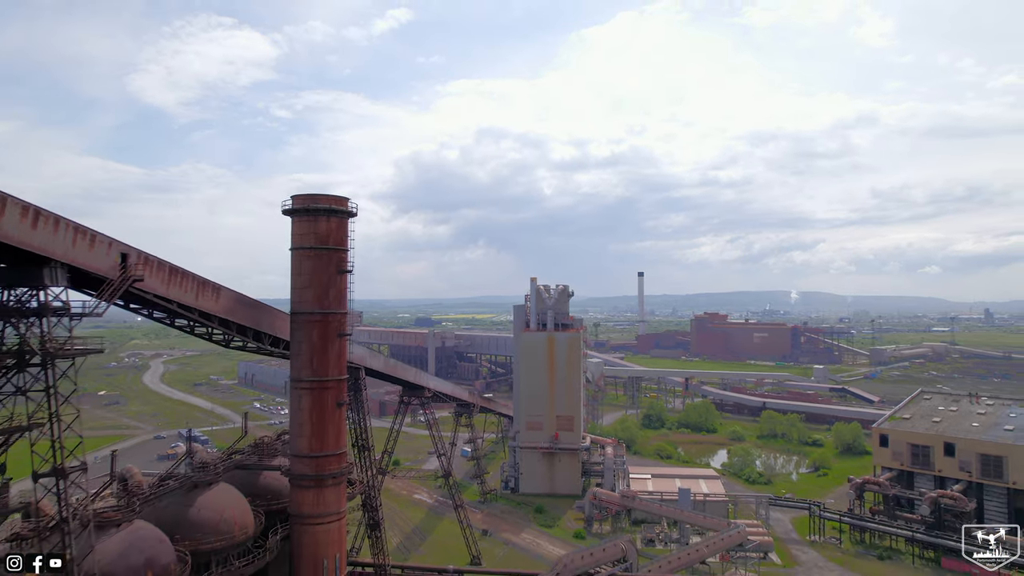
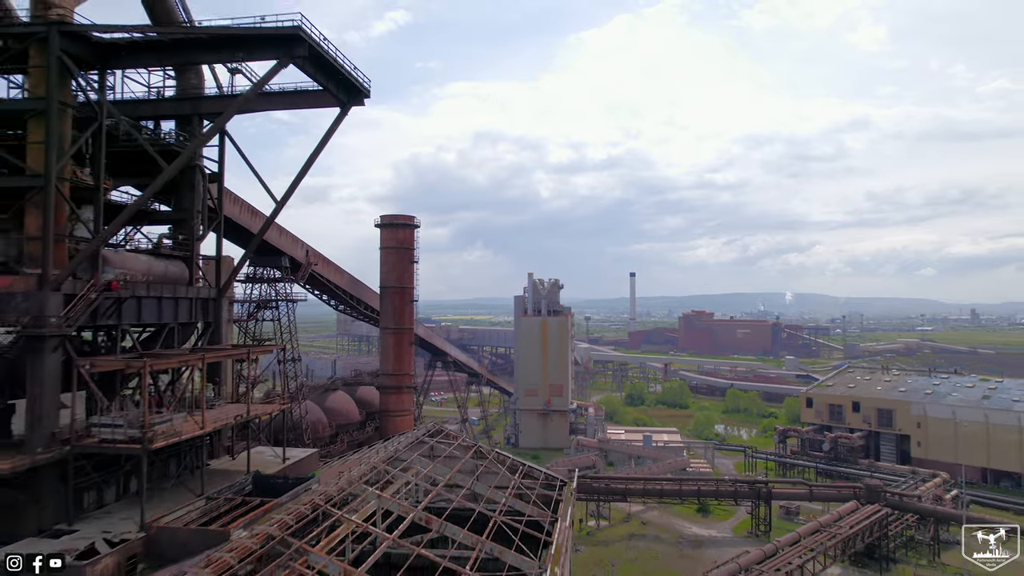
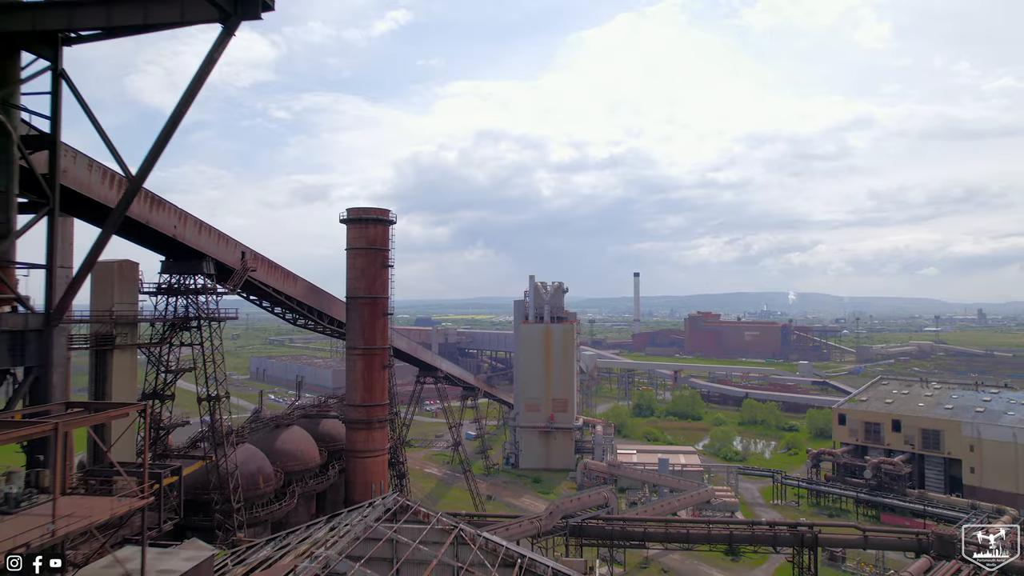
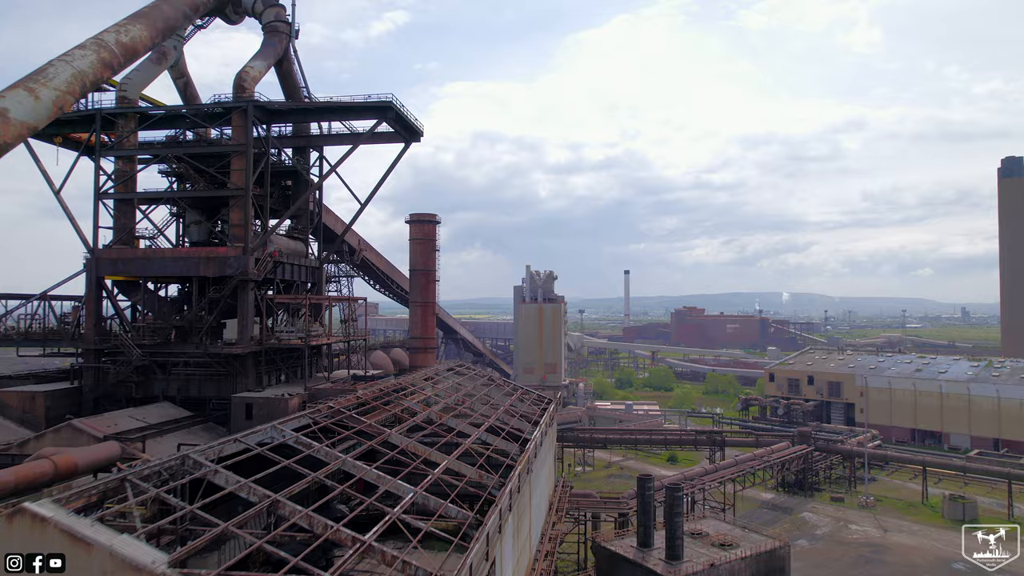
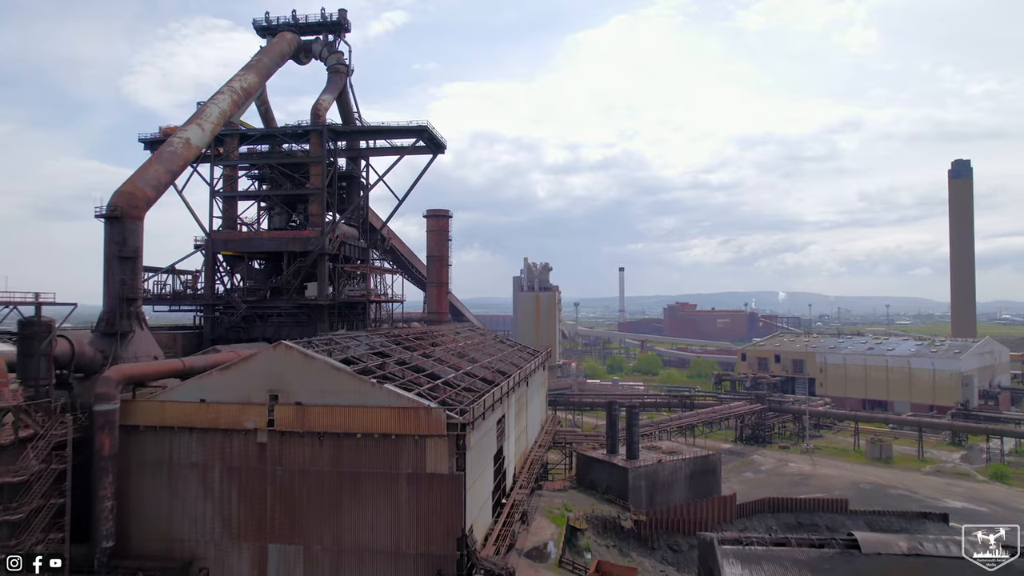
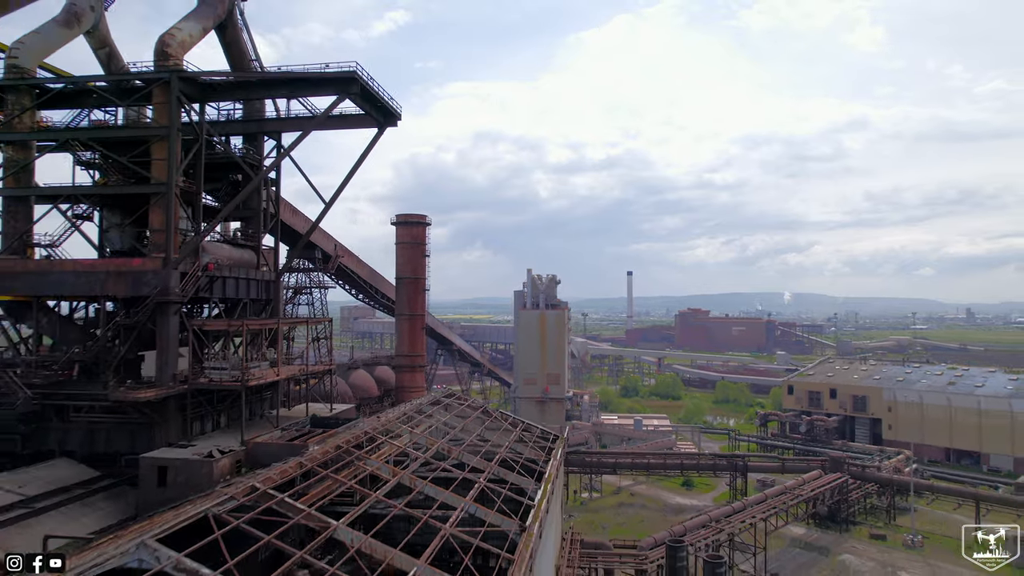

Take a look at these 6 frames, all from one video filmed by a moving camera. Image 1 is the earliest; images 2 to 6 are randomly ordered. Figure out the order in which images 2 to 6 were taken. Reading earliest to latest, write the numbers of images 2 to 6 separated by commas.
3, 2, 6, 4, 5
